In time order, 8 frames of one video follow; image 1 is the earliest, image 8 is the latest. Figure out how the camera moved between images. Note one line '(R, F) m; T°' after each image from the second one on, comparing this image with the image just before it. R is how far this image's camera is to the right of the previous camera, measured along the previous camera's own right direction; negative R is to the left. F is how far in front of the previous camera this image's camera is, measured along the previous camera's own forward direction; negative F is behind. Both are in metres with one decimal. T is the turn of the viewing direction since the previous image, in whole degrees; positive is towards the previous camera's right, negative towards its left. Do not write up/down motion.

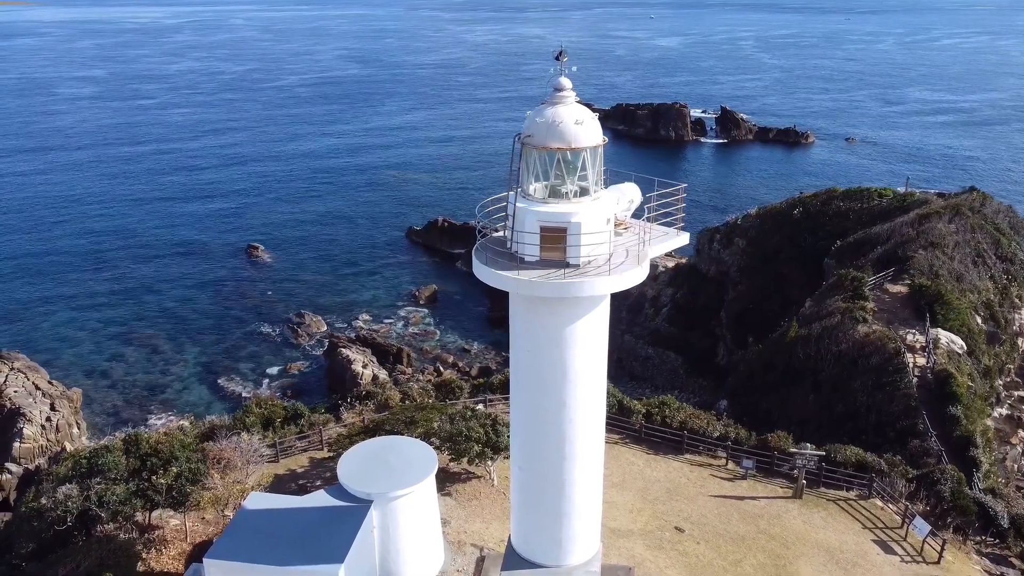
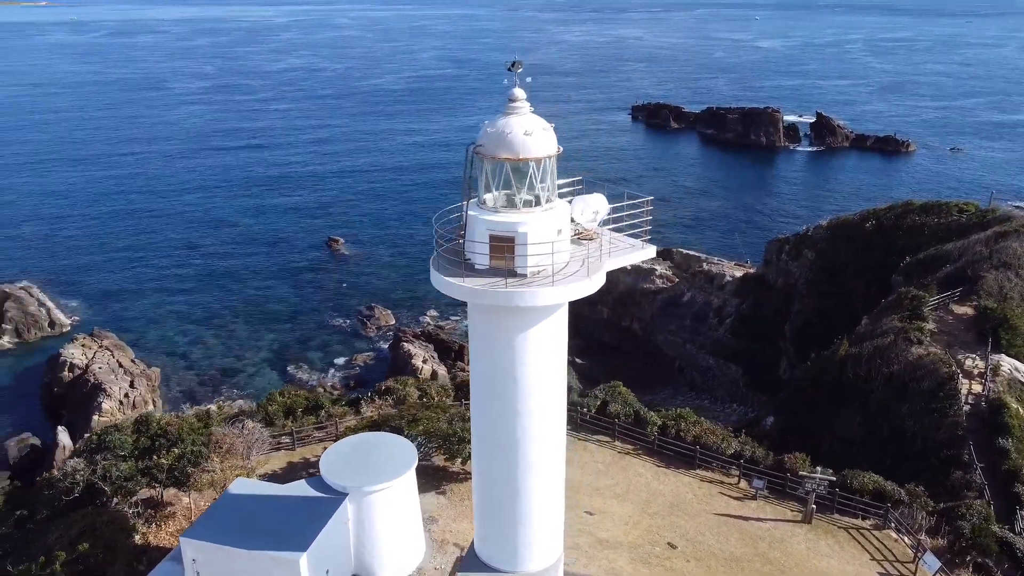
(+1.5, 0.0) m; -6°
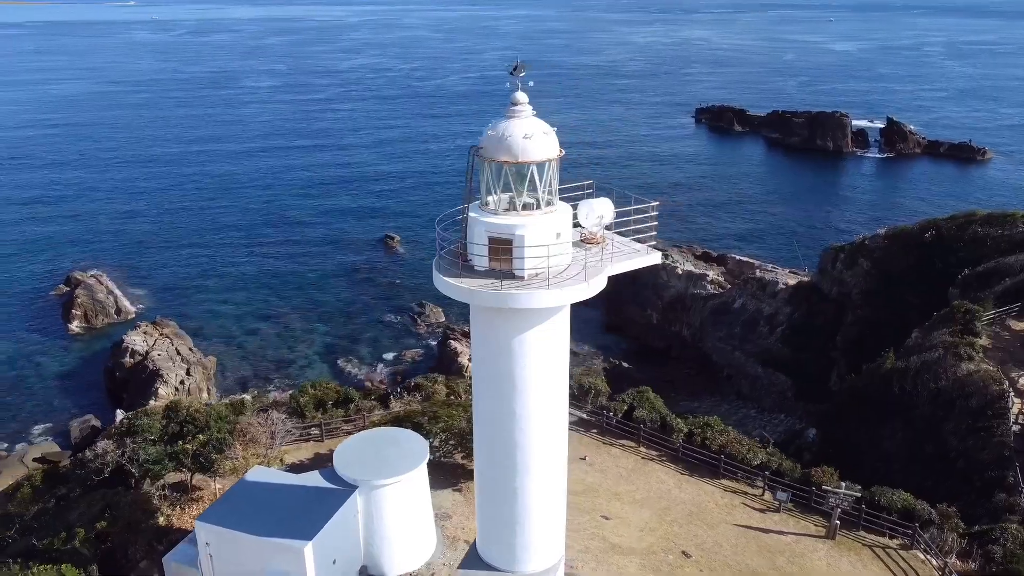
(+0.6, 0.0) m; -4°
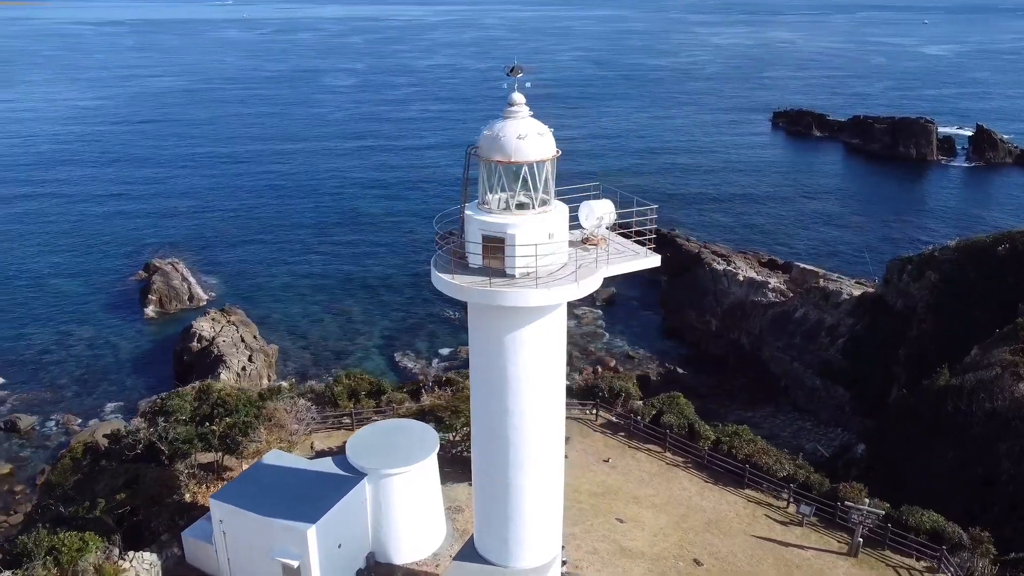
(+0.8, -0.1) m; -5°
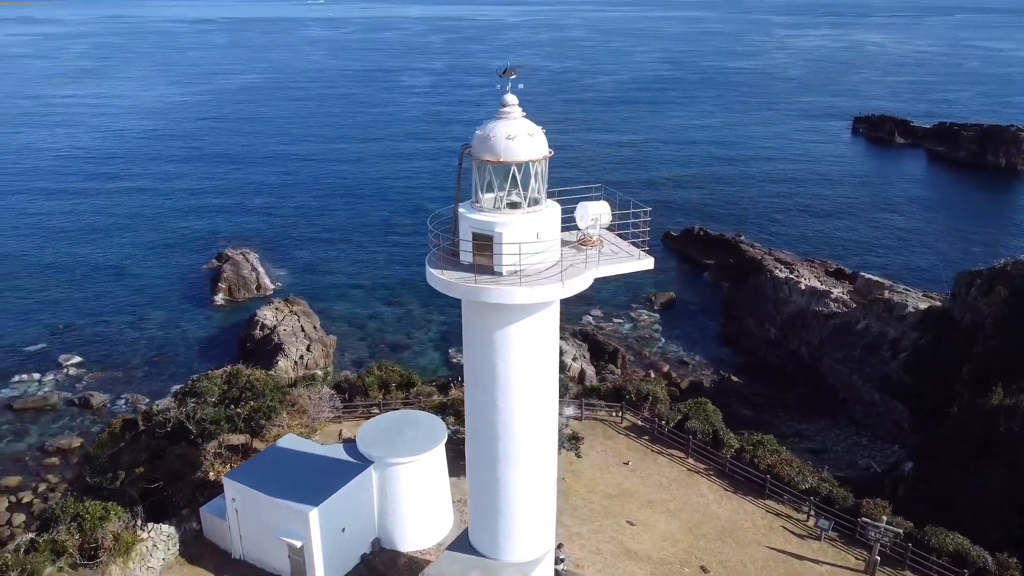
(+0.9, -0.1) m; -5°
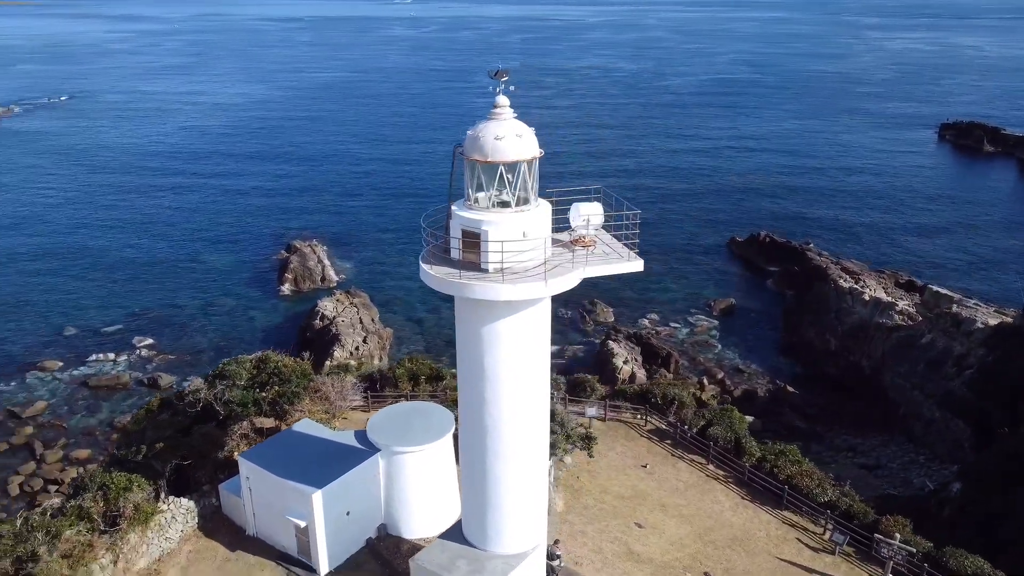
(+0.9, -0.2) m; -5°
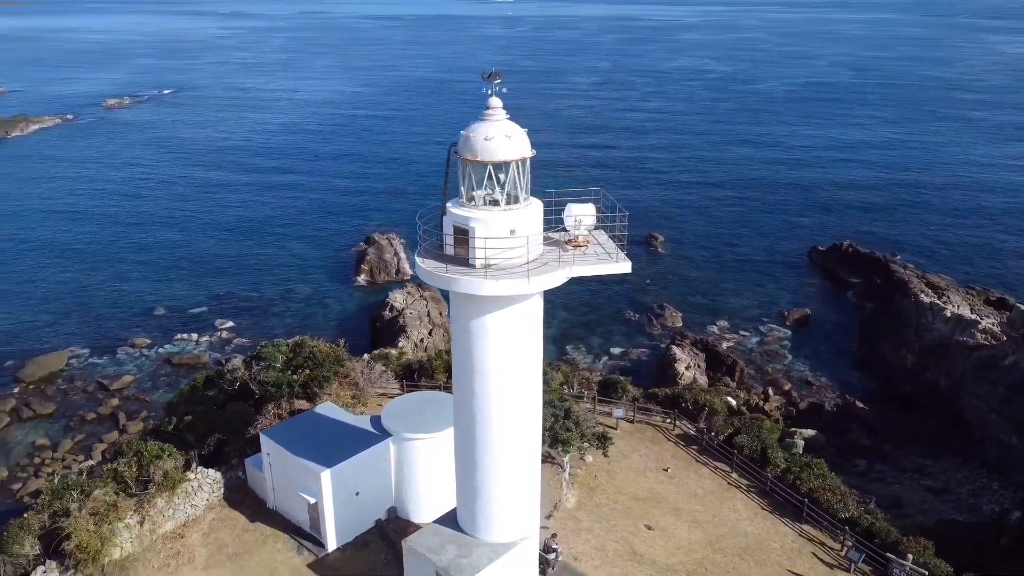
(+1.1, -0.2) m; -6°
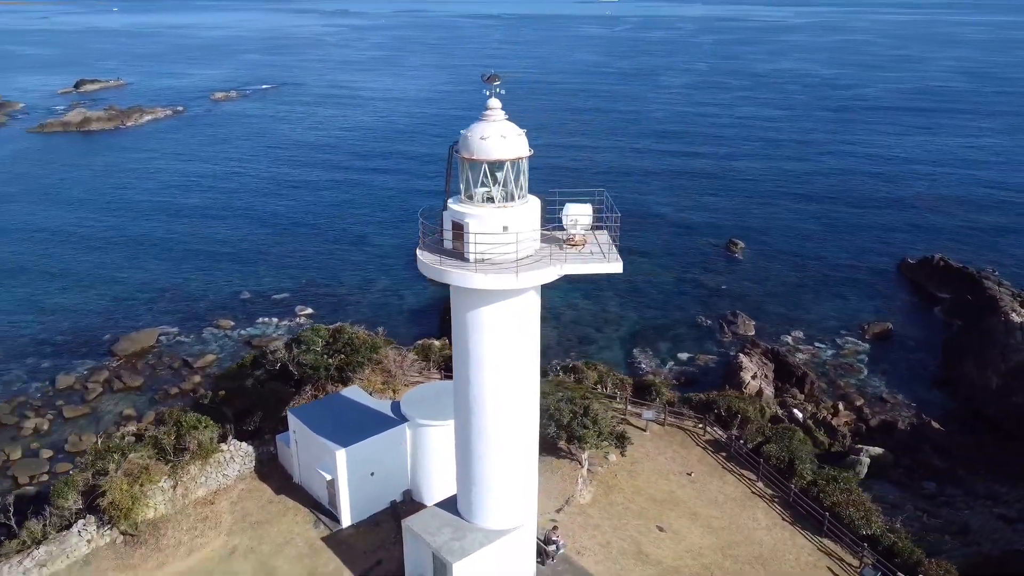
(+1.1, -0.3) m; -6°
